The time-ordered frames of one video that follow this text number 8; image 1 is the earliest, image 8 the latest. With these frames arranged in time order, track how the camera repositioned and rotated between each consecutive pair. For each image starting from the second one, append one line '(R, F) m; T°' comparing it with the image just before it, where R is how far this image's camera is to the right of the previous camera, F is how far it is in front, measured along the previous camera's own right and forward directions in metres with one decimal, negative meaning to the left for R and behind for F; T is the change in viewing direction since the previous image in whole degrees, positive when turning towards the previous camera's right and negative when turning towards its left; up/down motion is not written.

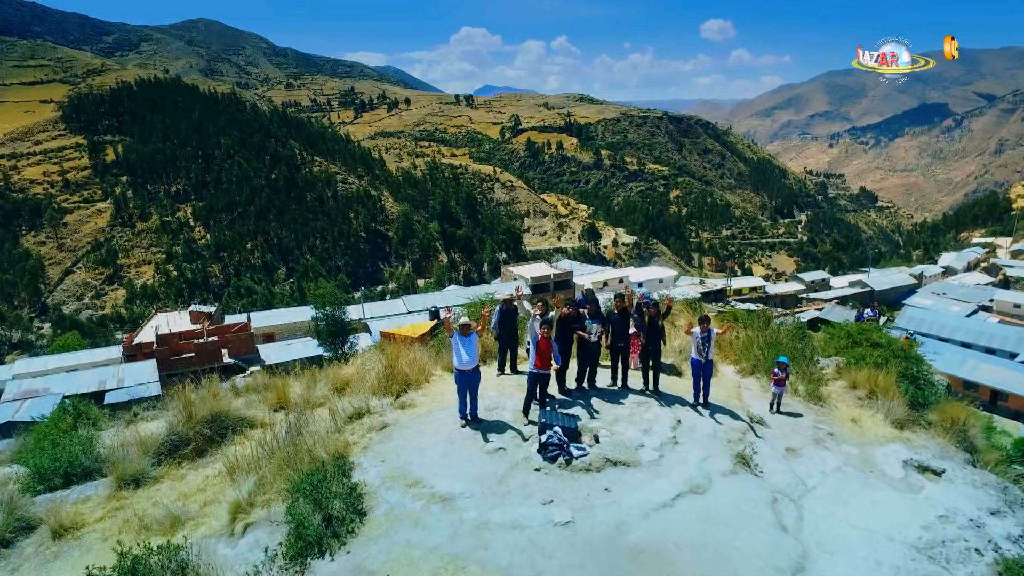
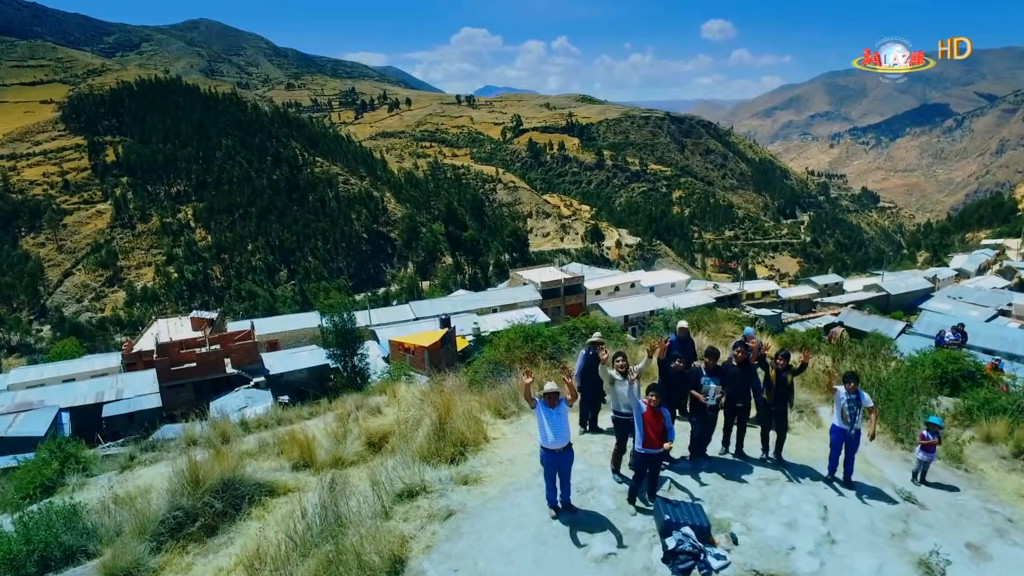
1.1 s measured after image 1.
(-0.4, +0.8) m; 0°
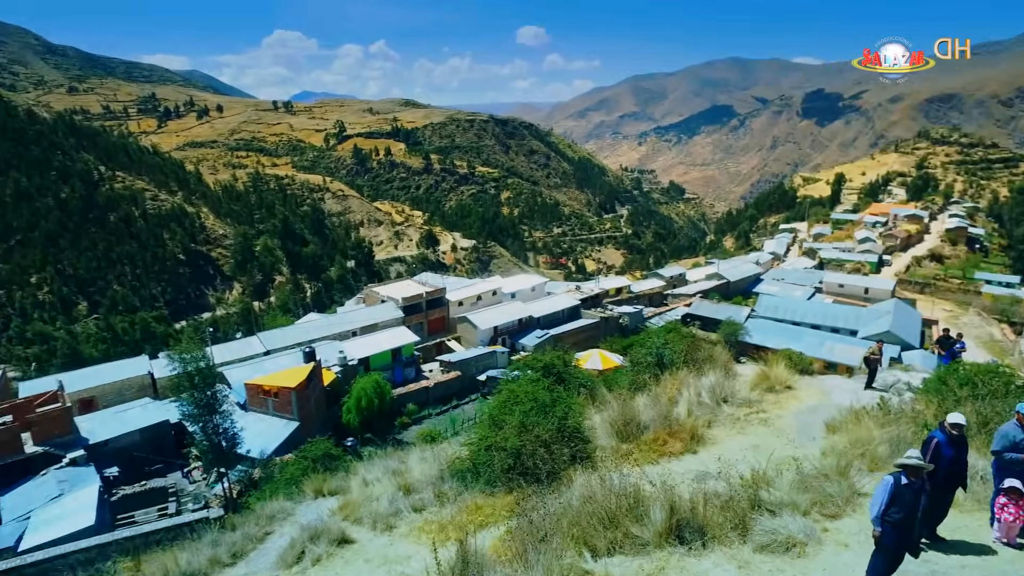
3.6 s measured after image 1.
(-1.1, +1.8) m; +14°
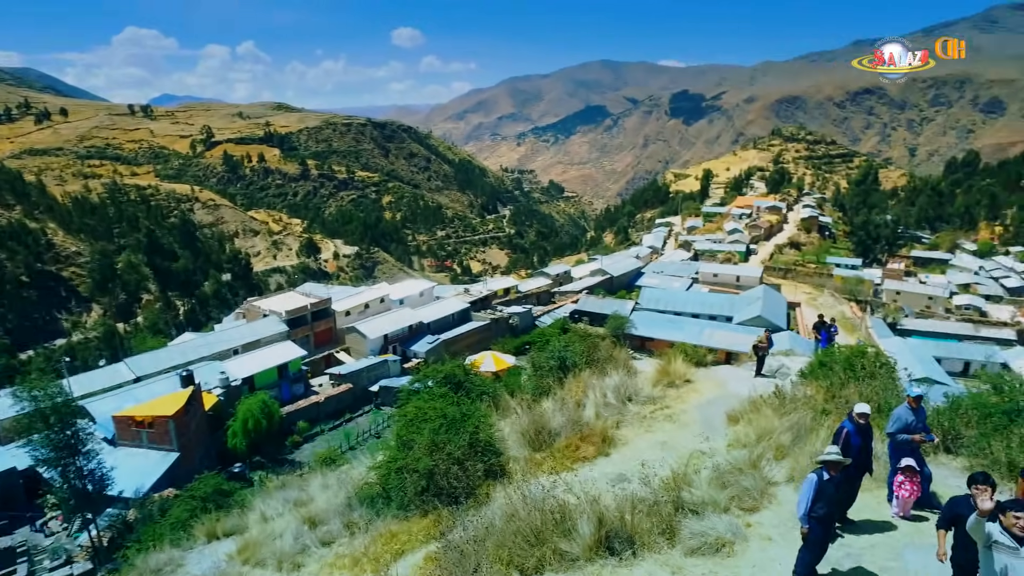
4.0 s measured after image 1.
(-0.1, +0.2) m; +9°
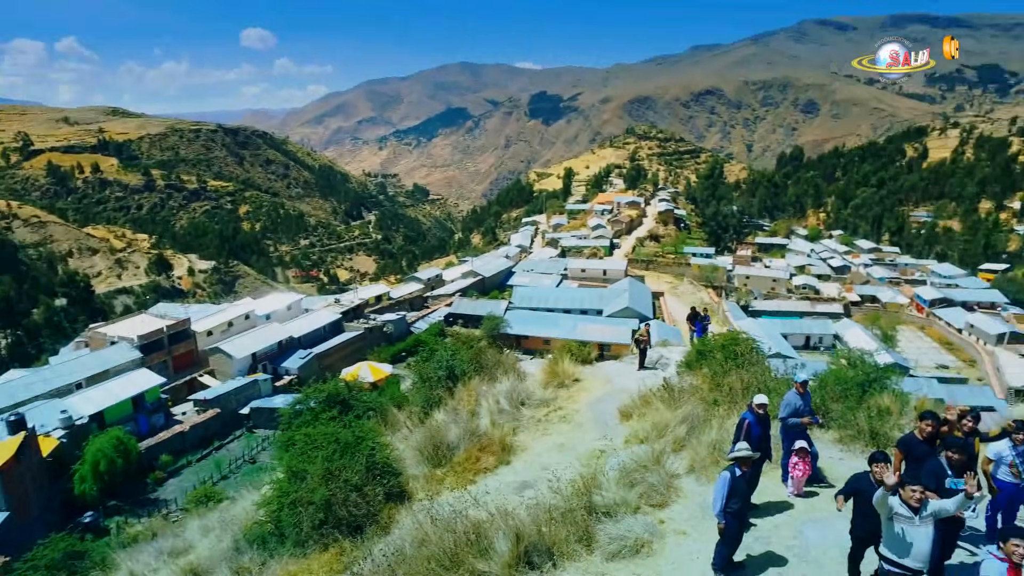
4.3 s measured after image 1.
(-0.1, +0.1) m; +11°
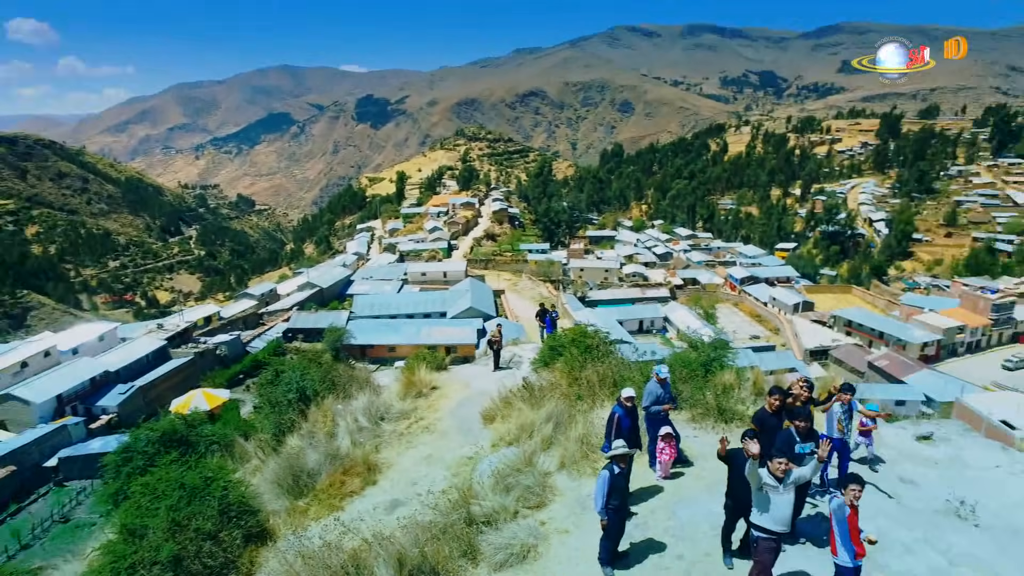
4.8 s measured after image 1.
(-0.1, +0.1) m; +13°
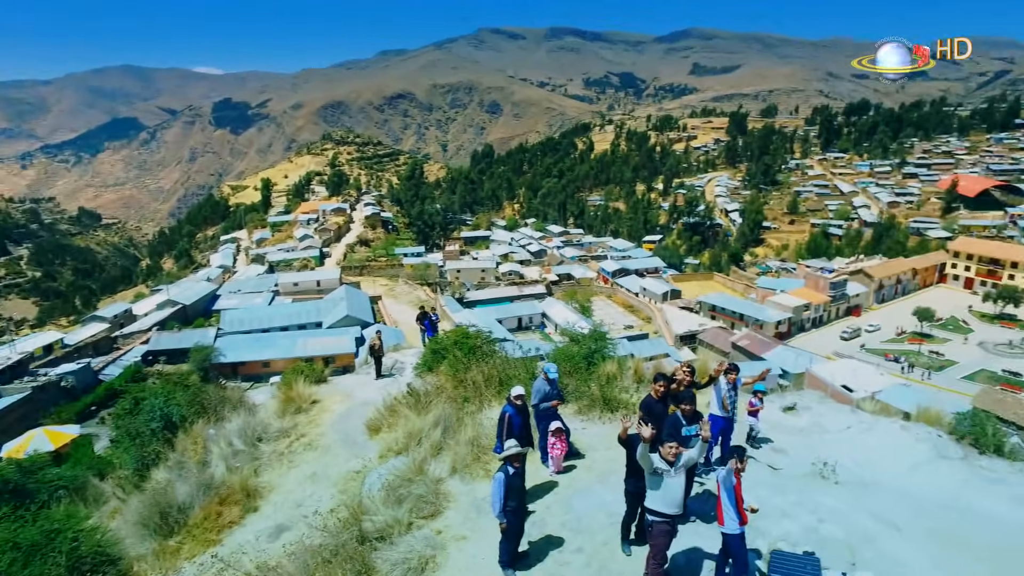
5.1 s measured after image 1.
(0.0, +0.1) m; +10°
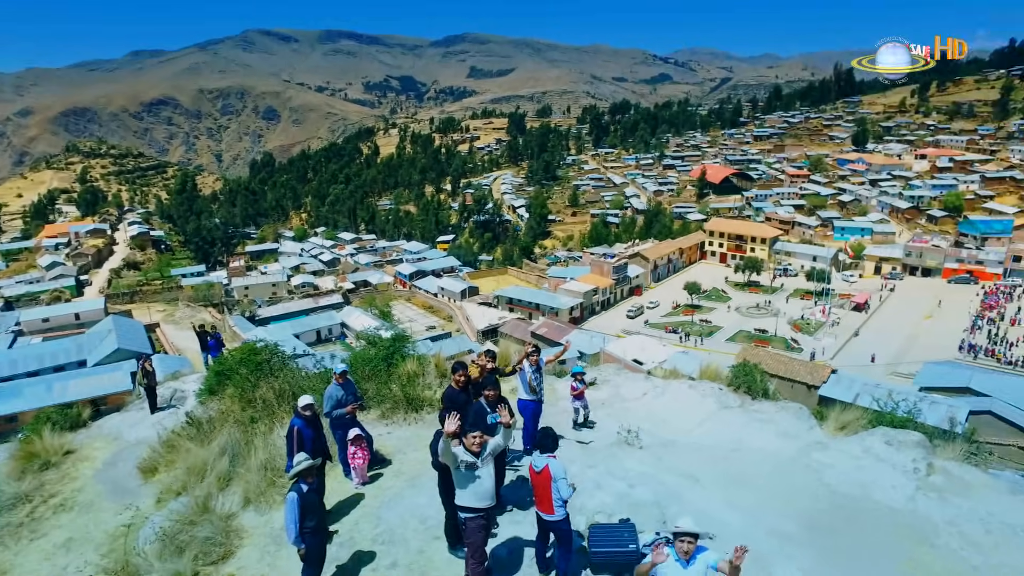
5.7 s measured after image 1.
(0.0, +0.2) m; +17°
